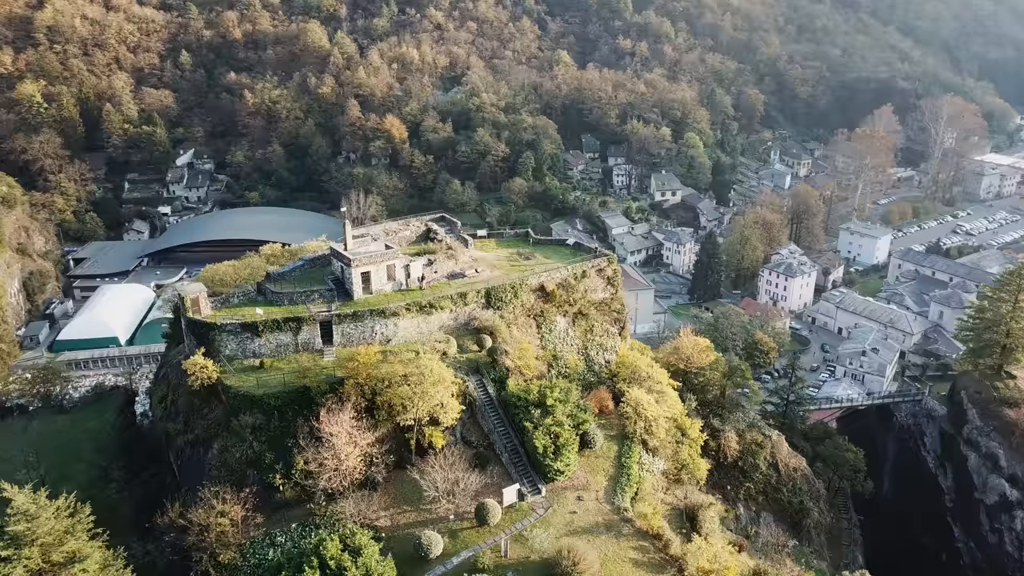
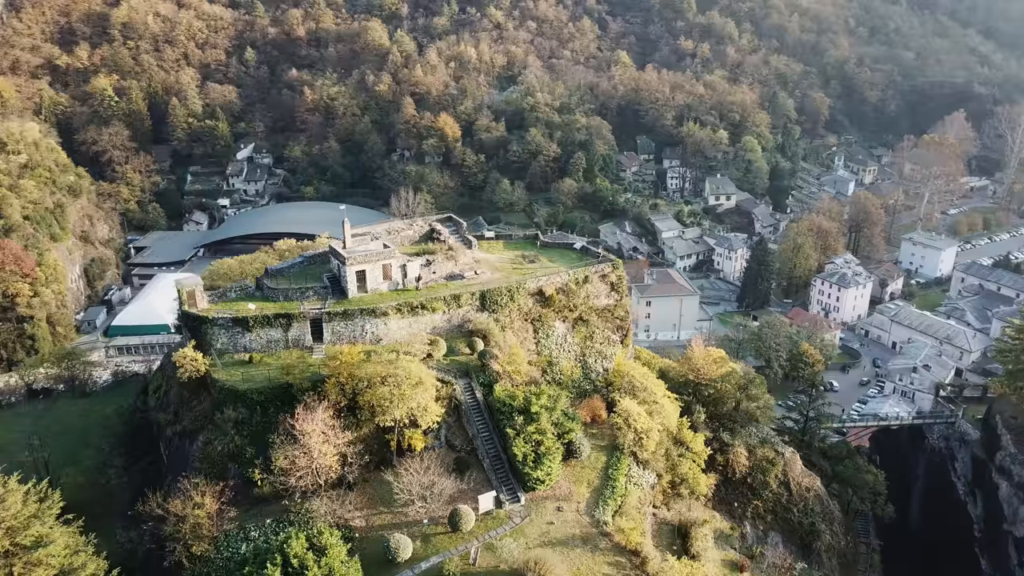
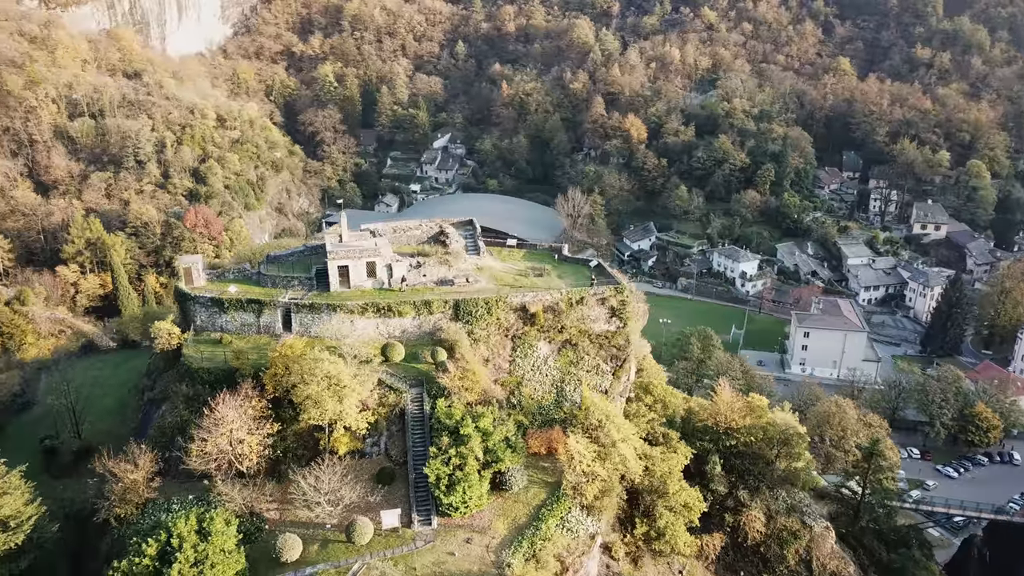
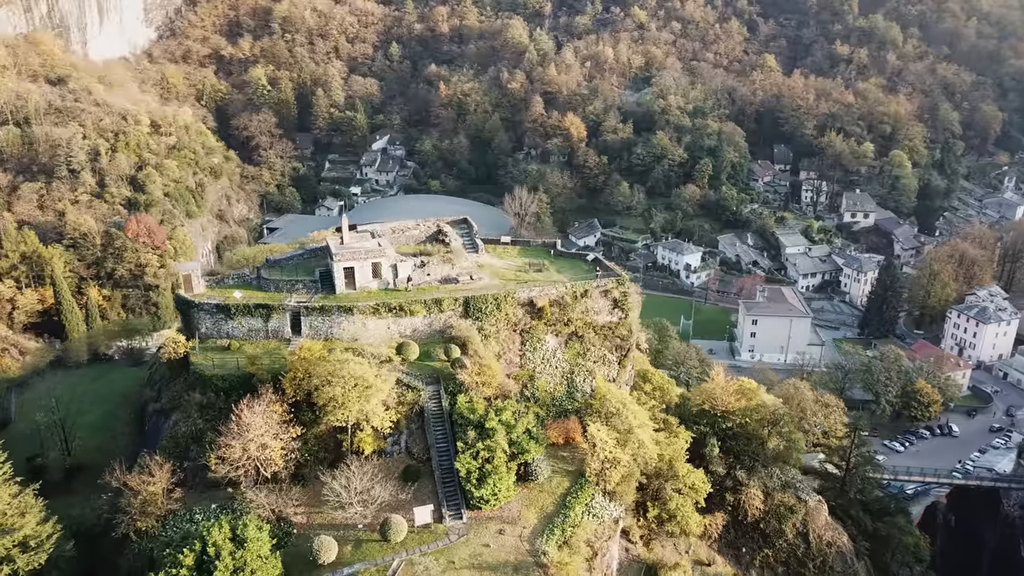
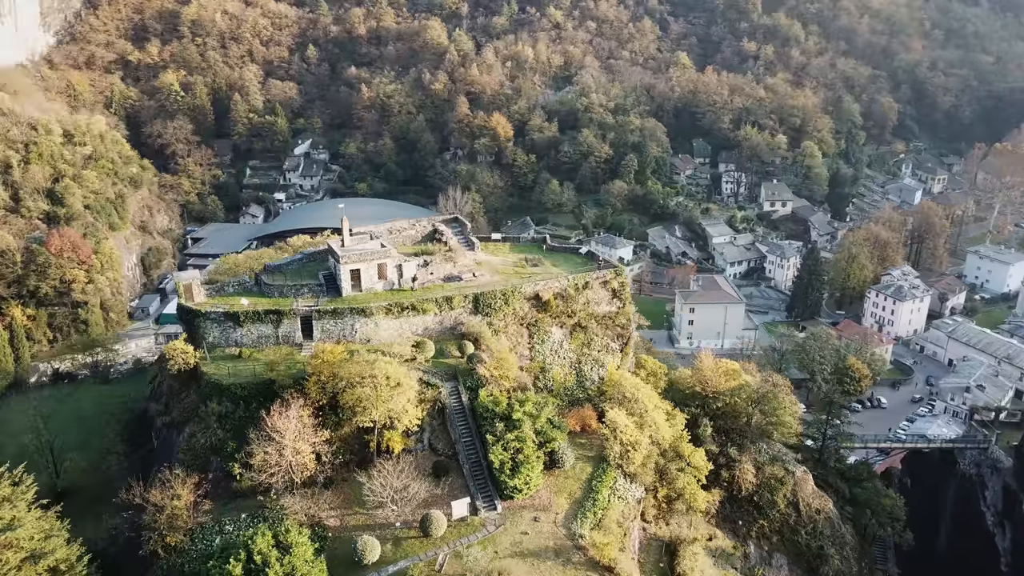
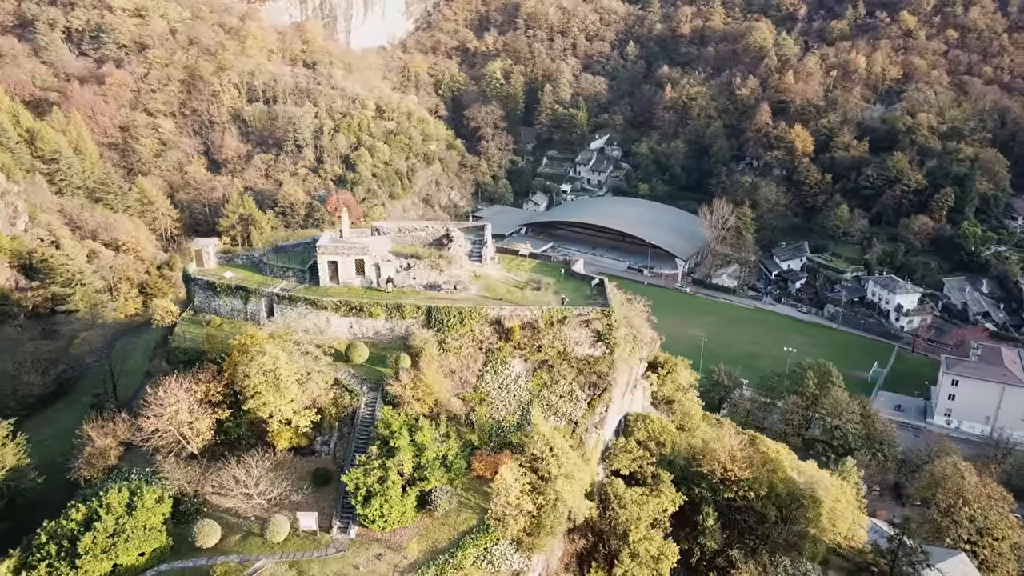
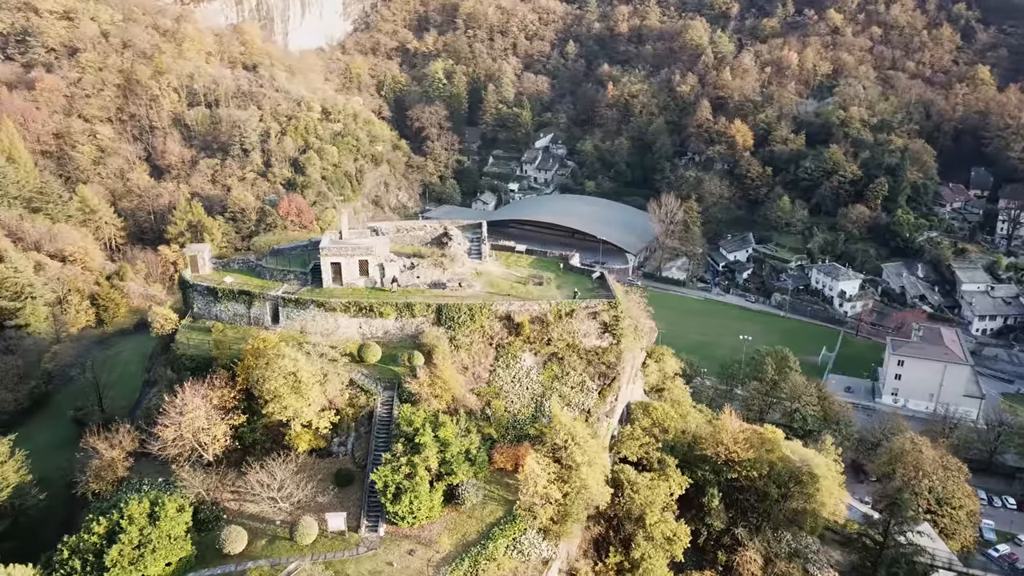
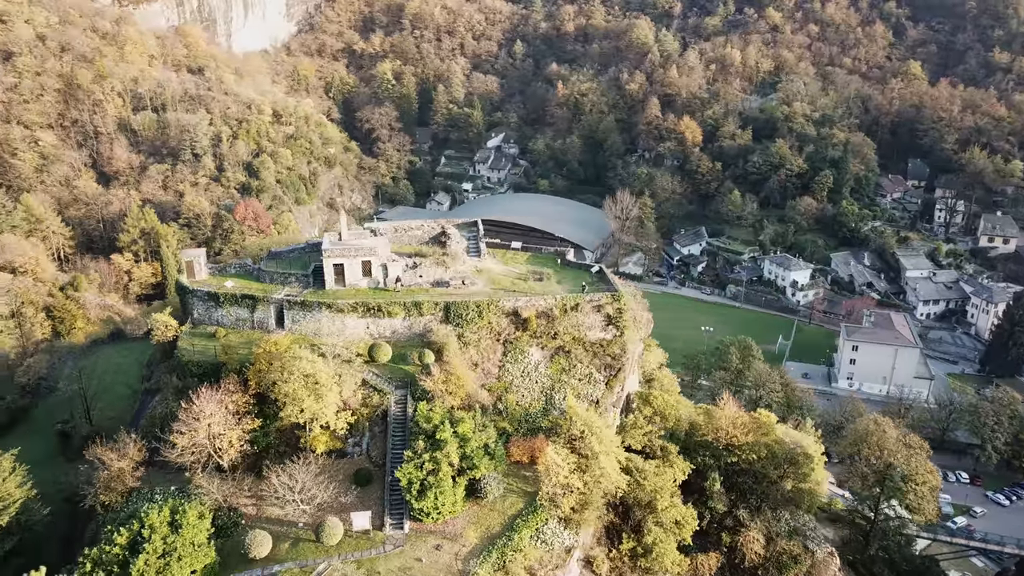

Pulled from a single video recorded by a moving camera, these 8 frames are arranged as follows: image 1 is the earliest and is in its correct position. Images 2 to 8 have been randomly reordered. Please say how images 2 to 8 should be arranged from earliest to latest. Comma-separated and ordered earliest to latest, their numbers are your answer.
2, 5, 4, 3, 8, 7, 6
